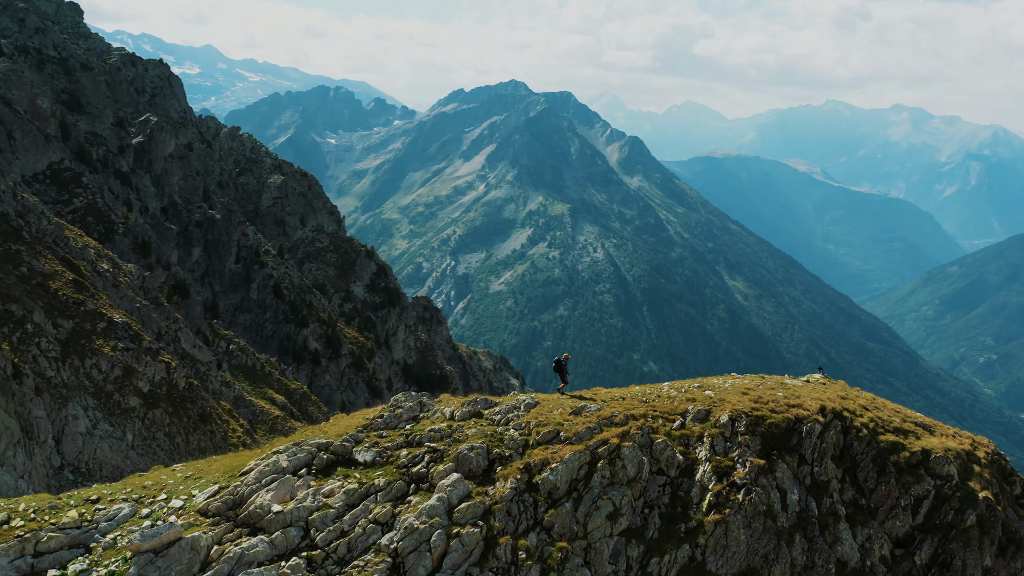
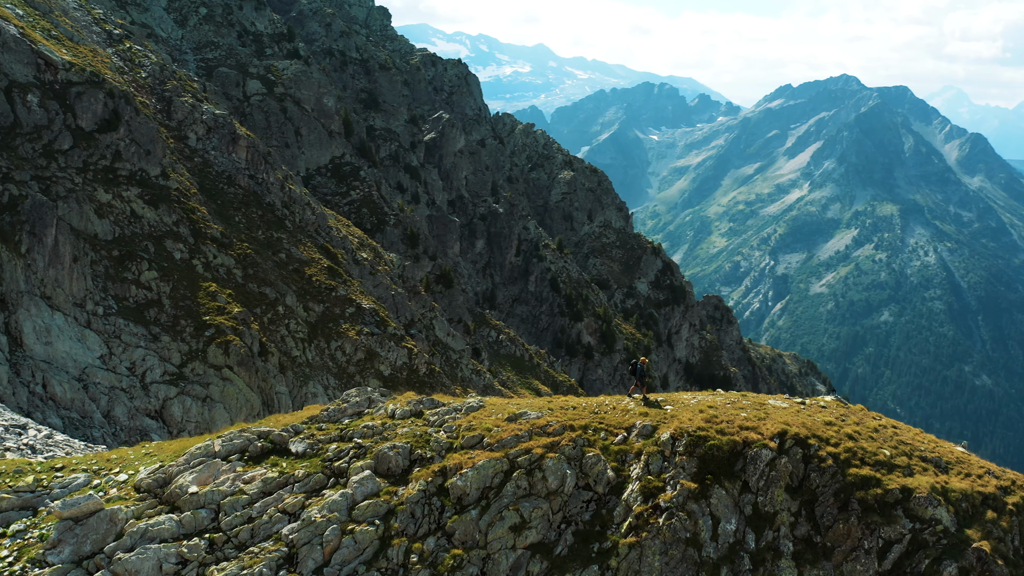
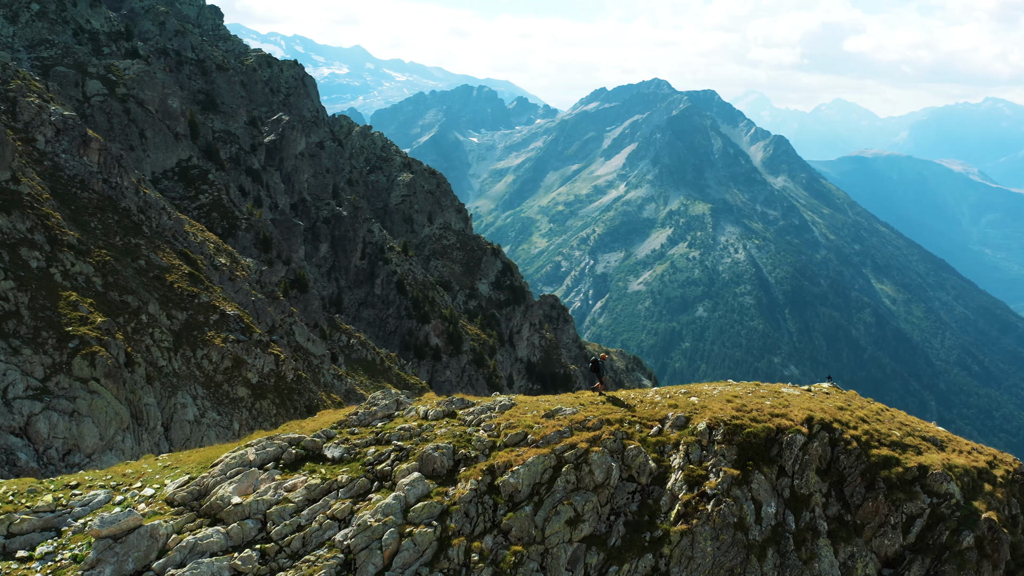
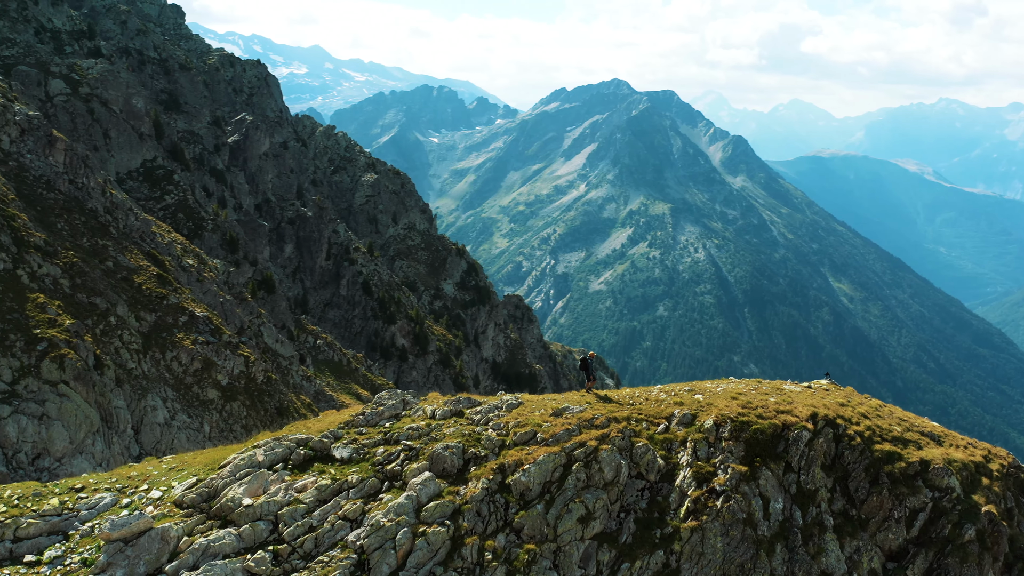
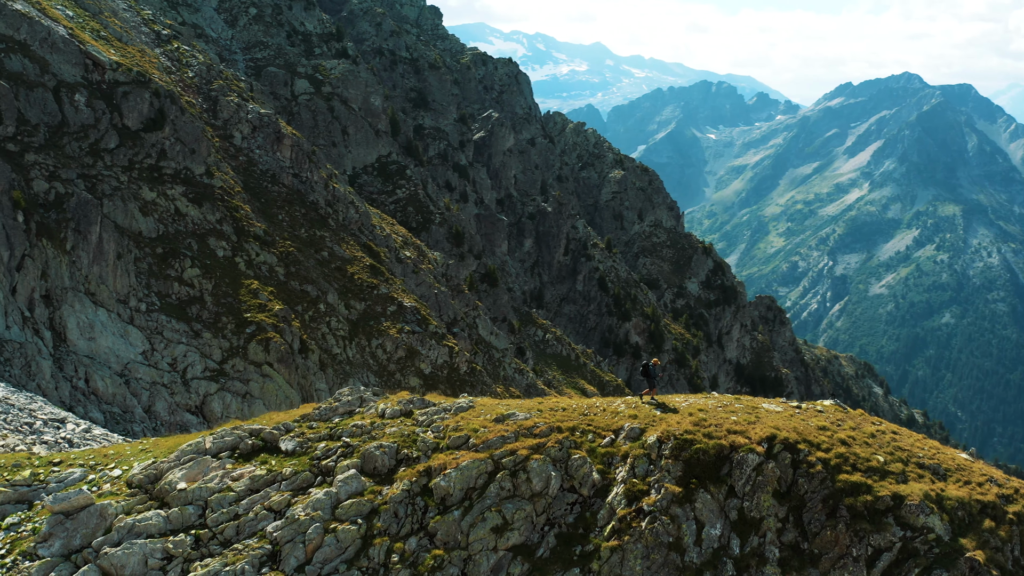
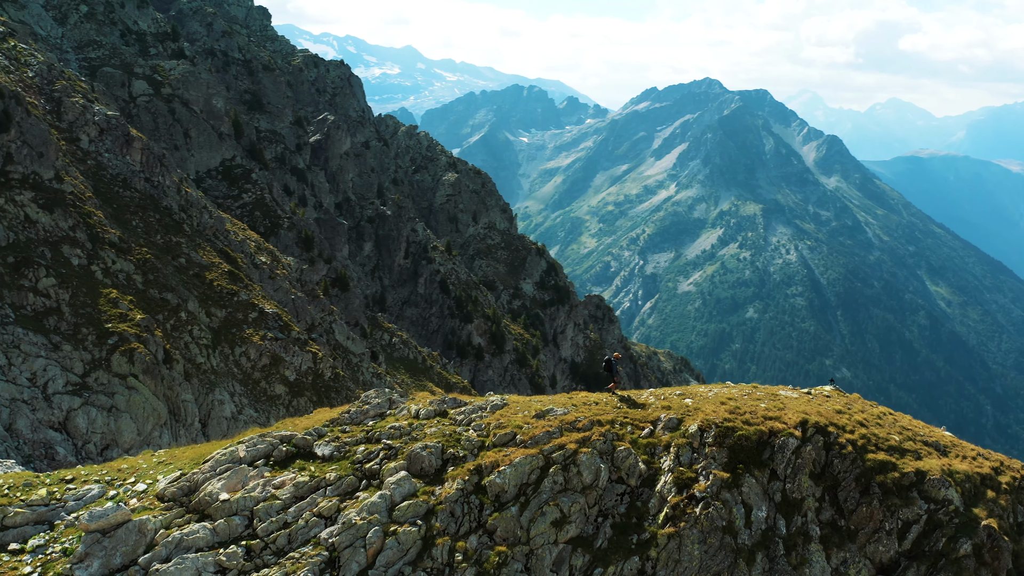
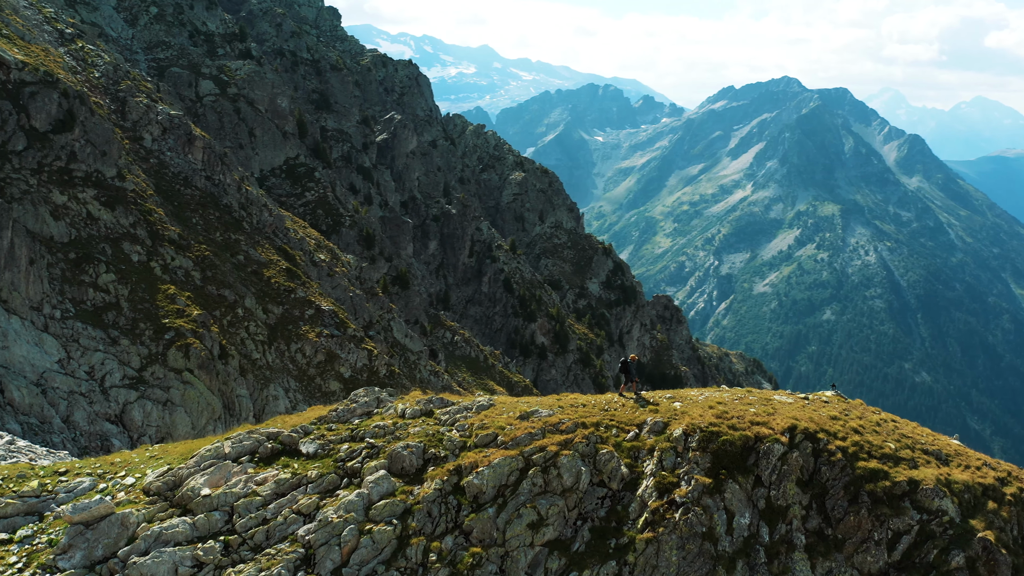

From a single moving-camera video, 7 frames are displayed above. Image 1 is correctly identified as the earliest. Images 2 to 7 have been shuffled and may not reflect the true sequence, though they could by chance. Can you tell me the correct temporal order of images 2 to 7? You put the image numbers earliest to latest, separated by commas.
4, 3, 6, 7, 2, 5
